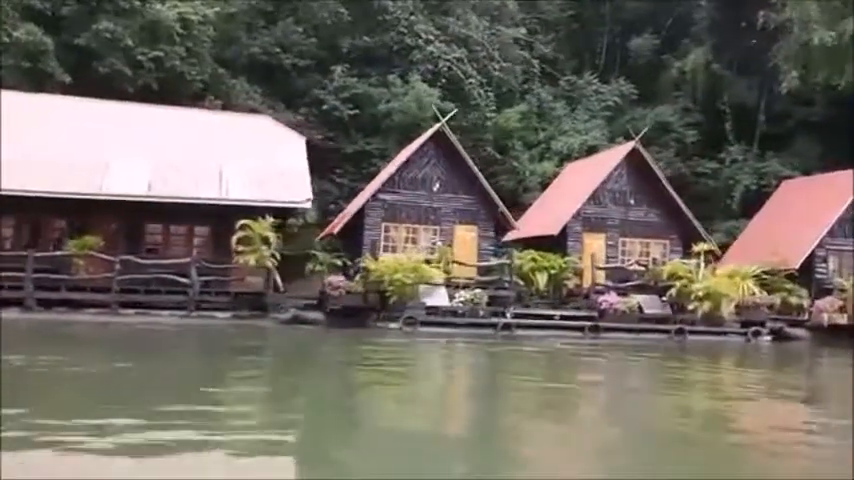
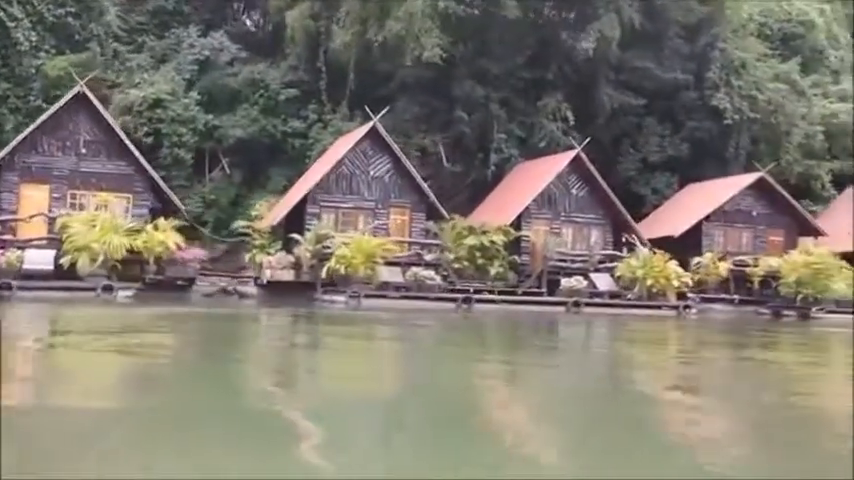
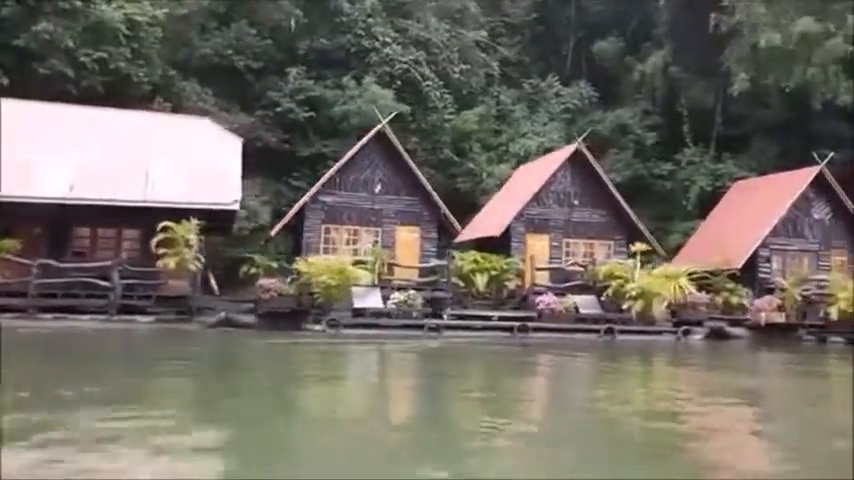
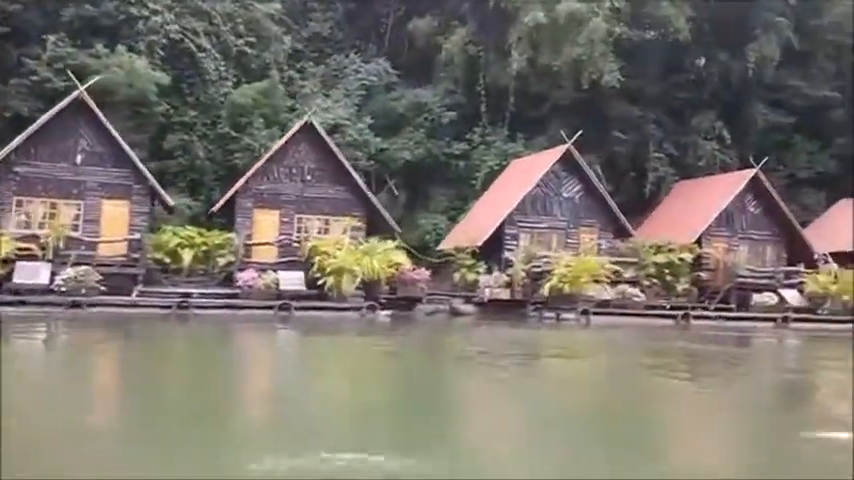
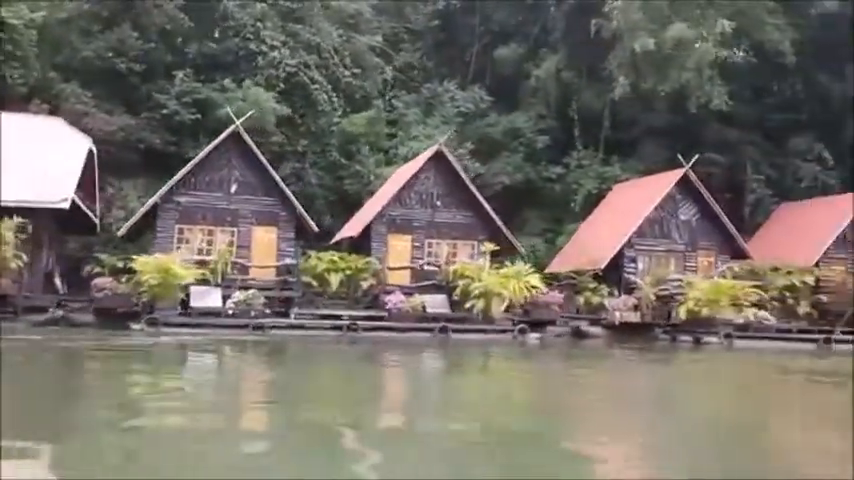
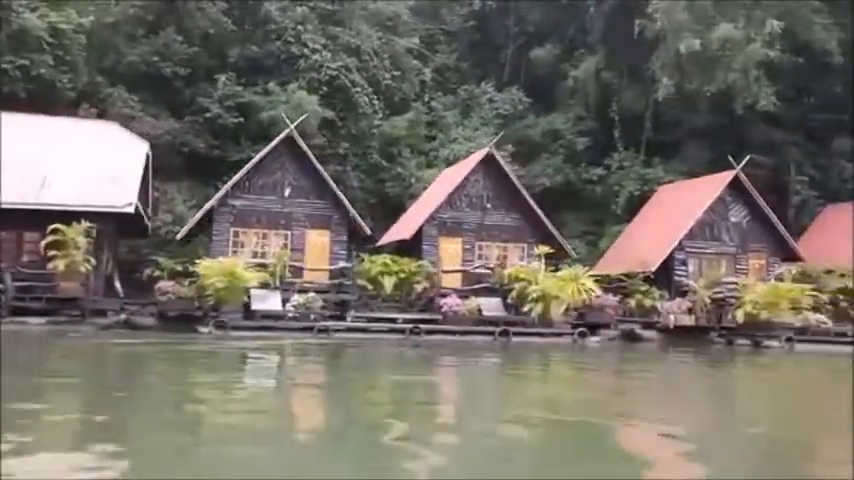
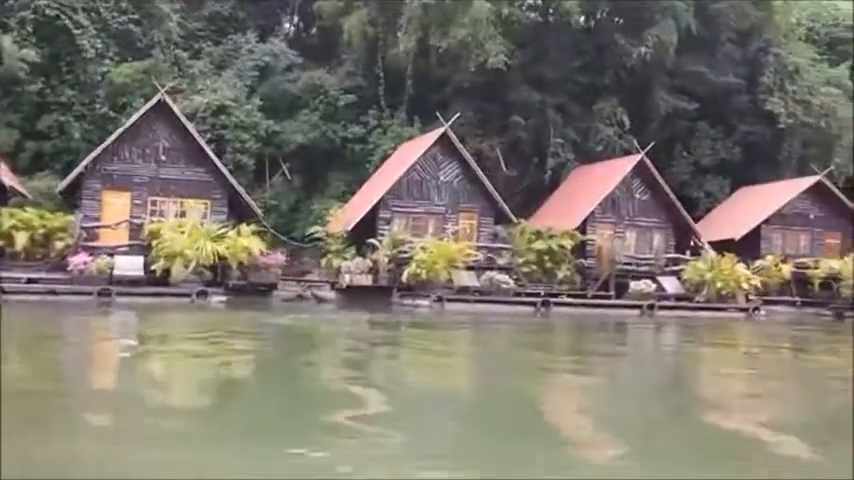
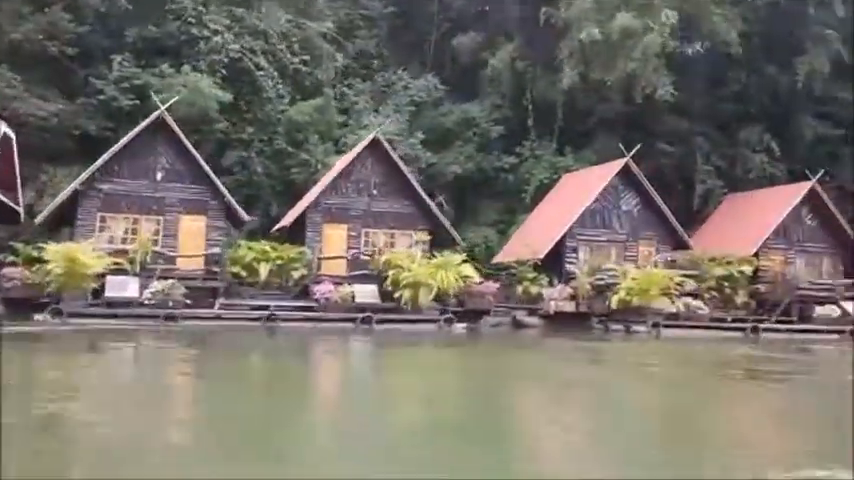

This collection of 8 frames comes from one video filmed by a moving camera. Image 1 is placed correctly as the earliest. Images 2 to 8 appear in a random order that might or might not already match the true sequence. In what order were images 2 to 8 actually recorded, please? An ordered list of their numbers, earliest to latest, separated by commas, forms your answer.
3, 6, 5, 8, 4, 7, 2
